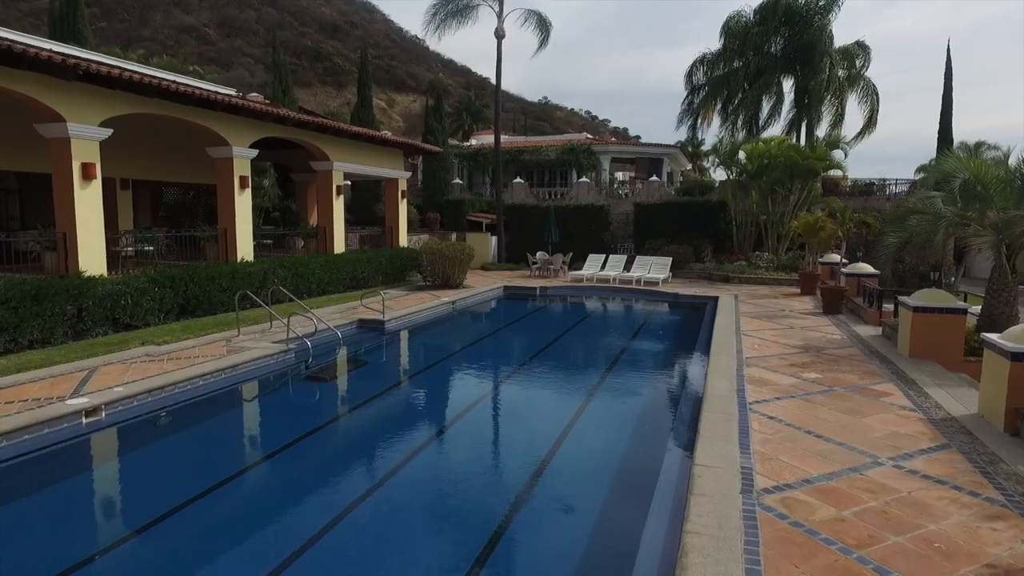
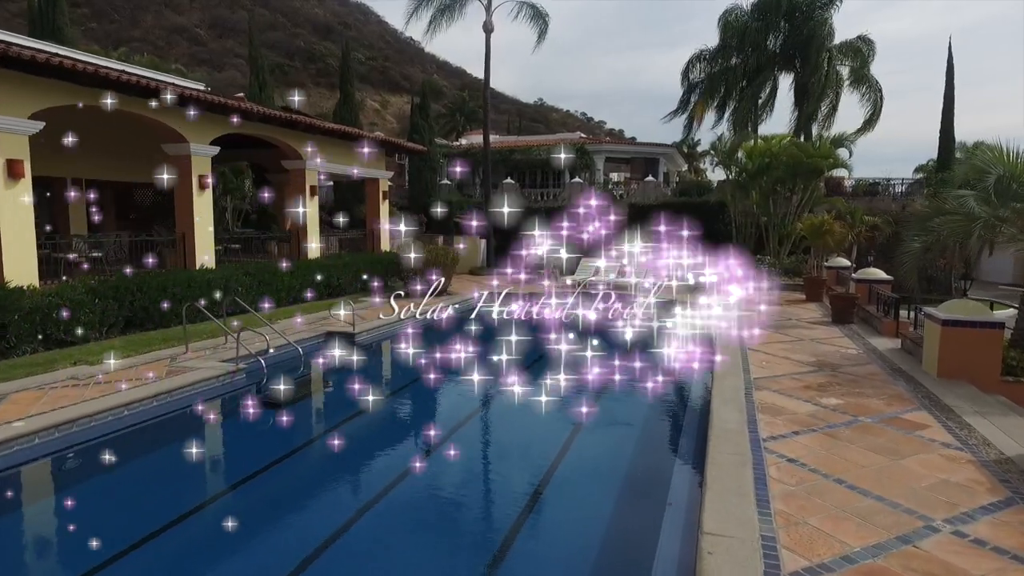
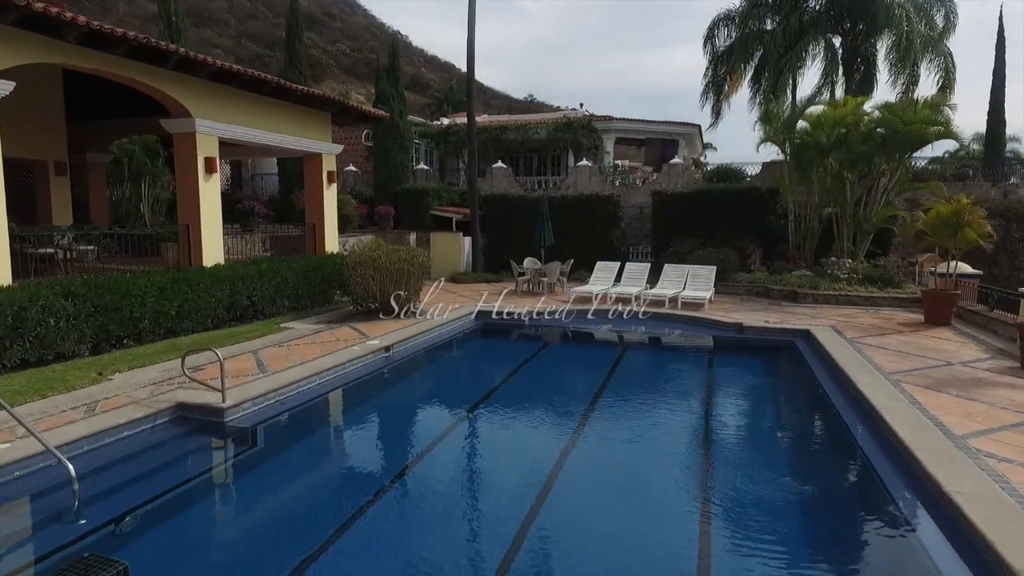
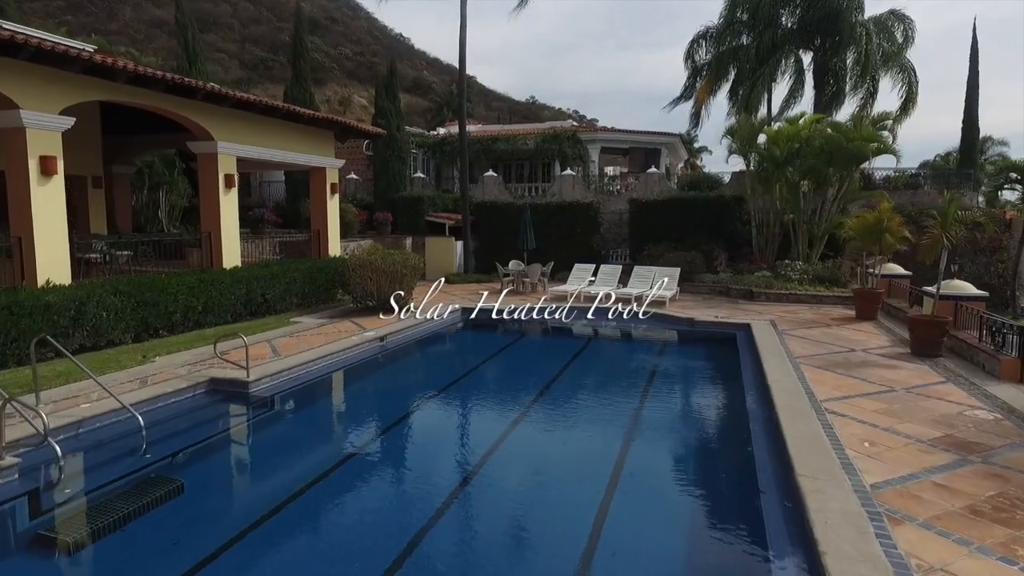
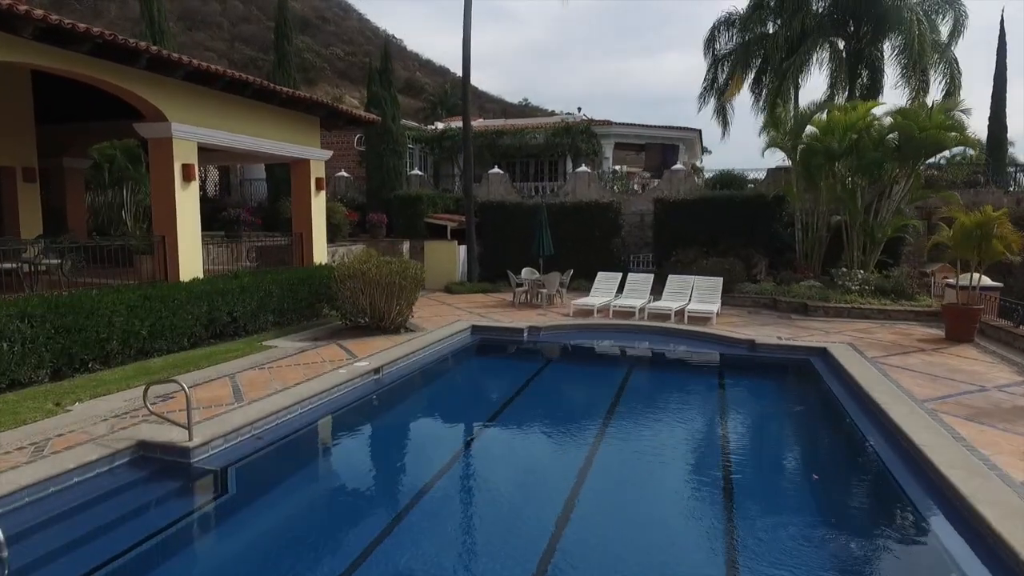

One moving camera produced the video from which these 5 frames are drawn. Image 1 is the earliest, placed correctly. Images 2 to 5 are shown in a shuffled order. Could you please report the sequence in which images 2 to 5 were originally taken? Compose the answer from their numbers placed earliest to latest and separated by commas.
2, 4, 3, 5
